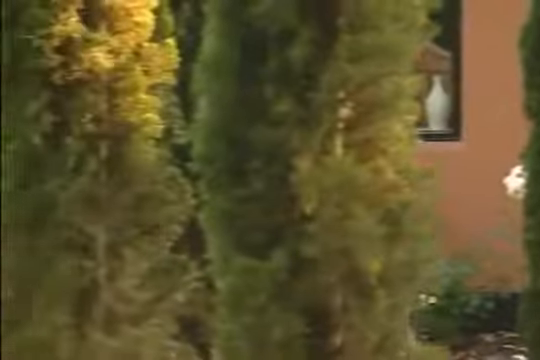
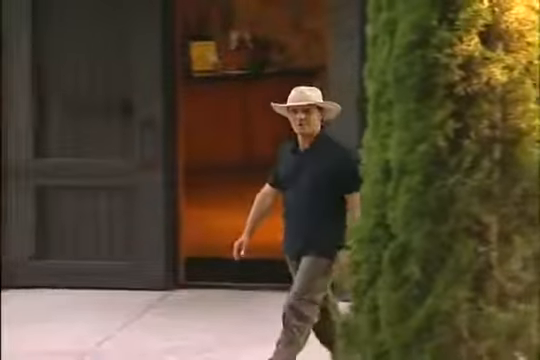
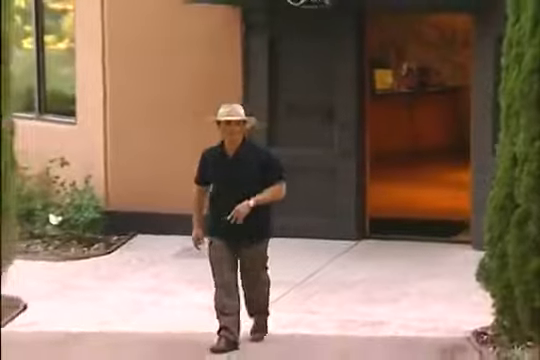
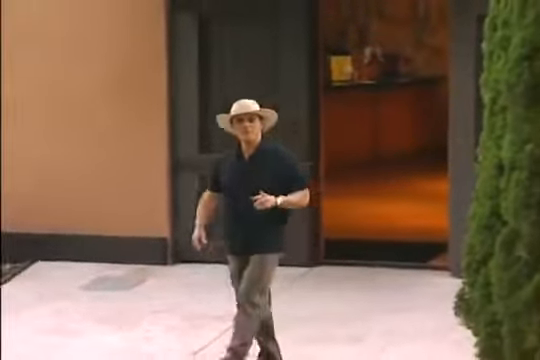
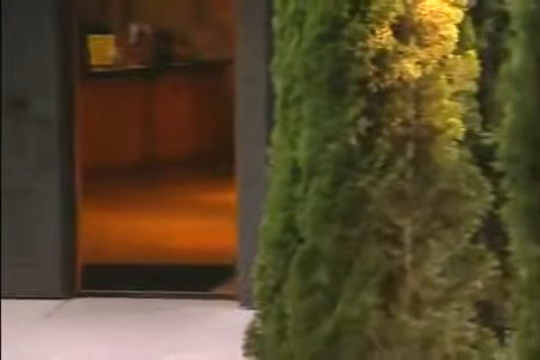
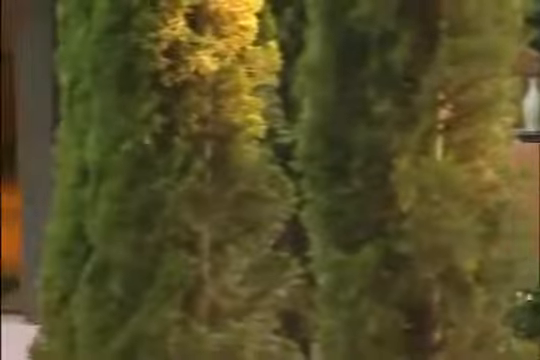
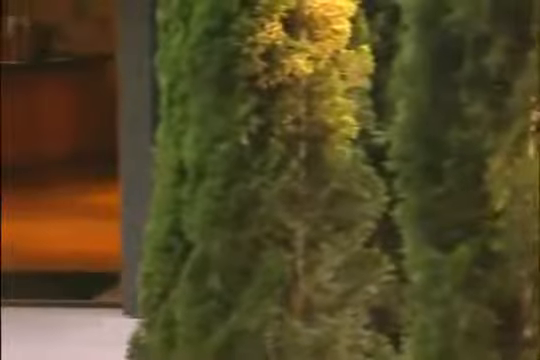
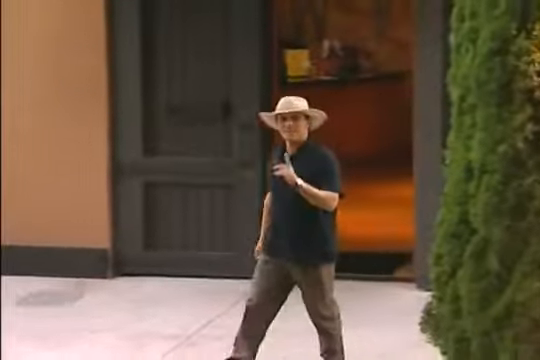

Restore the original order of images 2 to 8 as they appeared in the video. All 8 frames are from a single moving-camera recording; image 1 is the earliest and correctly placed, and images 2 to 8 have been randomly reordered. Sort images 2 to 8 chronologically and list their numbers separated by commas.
6, 7, 5, 2, 8, 4, 3
